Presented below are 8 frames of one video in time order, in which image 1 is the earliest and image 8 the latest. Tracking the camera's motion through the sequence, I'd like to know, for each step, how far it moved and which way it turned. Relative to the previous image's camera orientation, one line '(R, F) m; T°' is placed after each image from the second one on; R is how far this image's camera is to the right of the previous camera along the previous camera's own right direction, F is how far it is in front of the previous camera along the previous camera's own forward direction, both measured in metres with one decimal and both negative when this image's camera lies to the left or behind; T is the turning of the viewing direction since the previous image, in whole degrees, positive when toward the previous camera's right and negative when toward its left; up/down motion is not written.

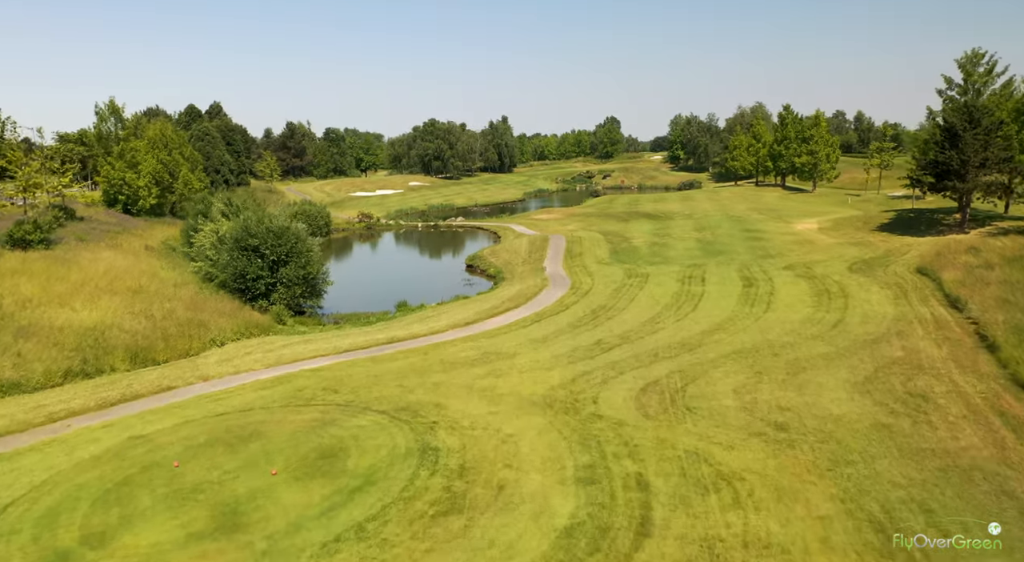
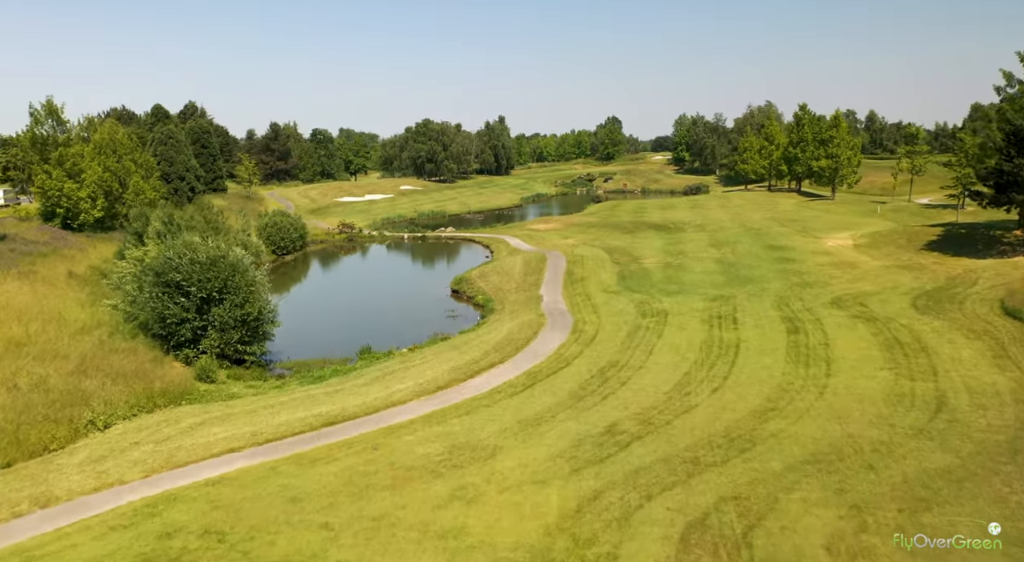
(+0.5, +7.7) m; 0°
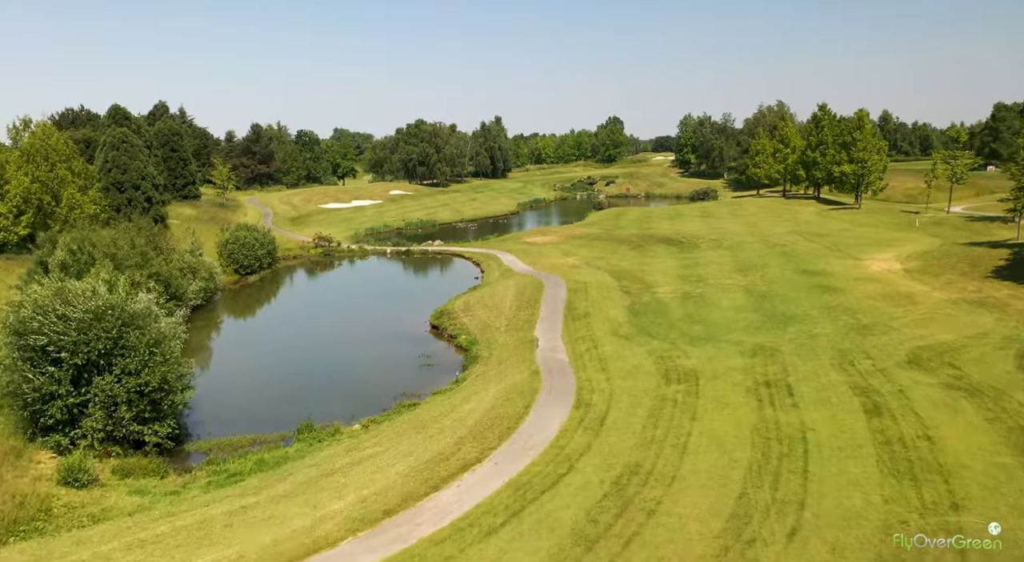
(+0.5, +8.1) m; 0°
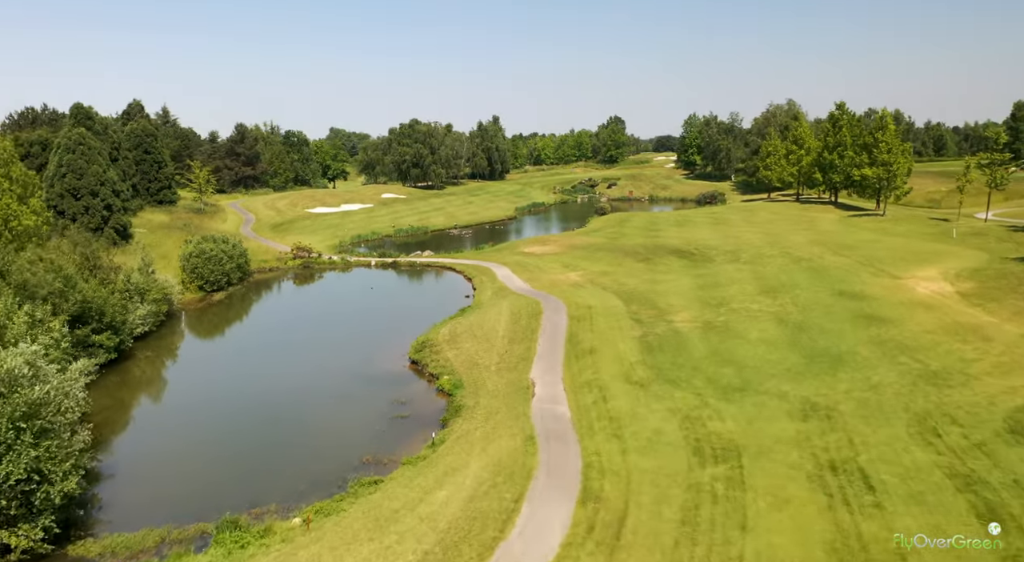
(+0.4, +6.2) m; 0°
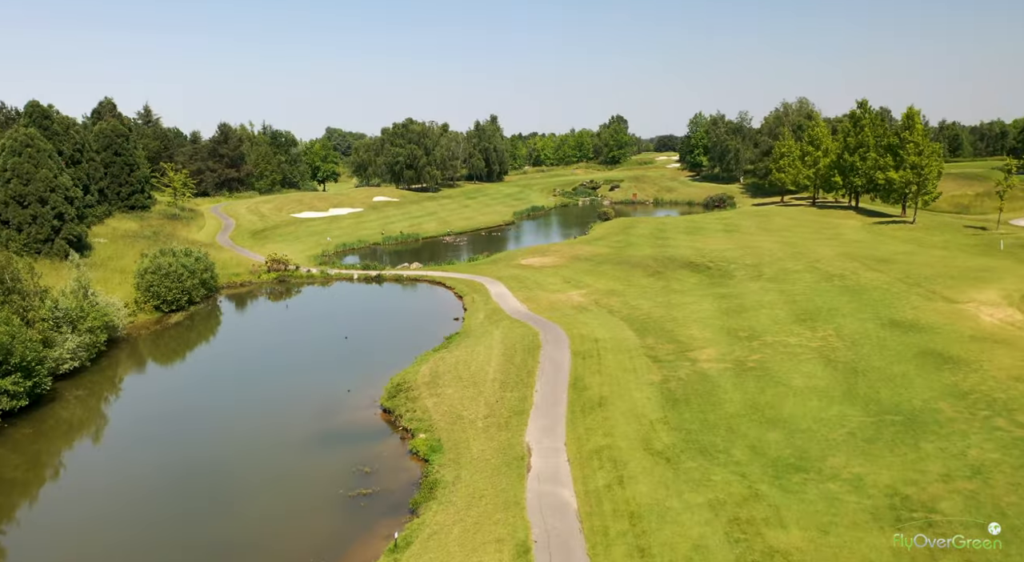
(+0.3, +6.3) m; 0°
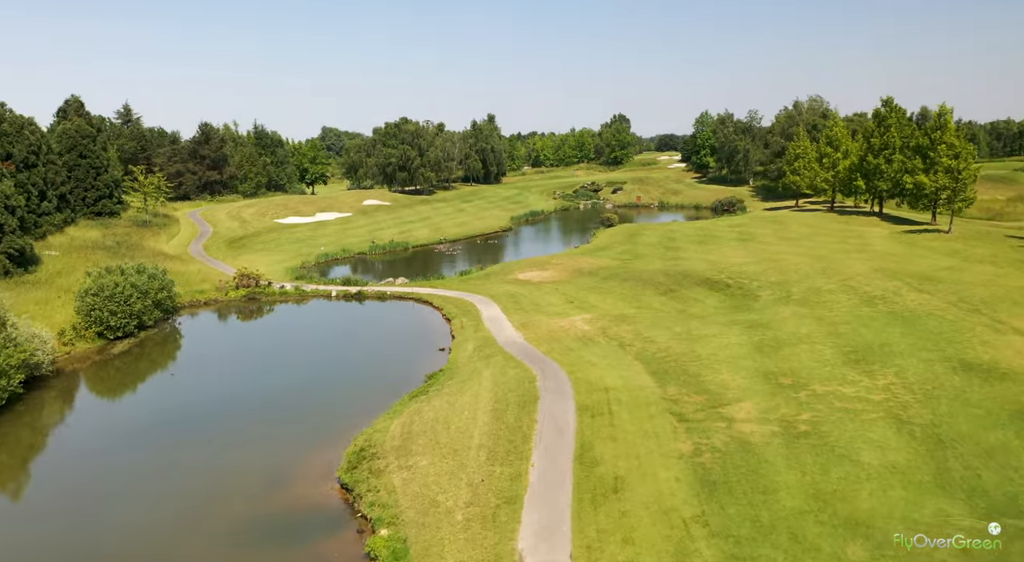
(+0.3, +6.4) m; 0°
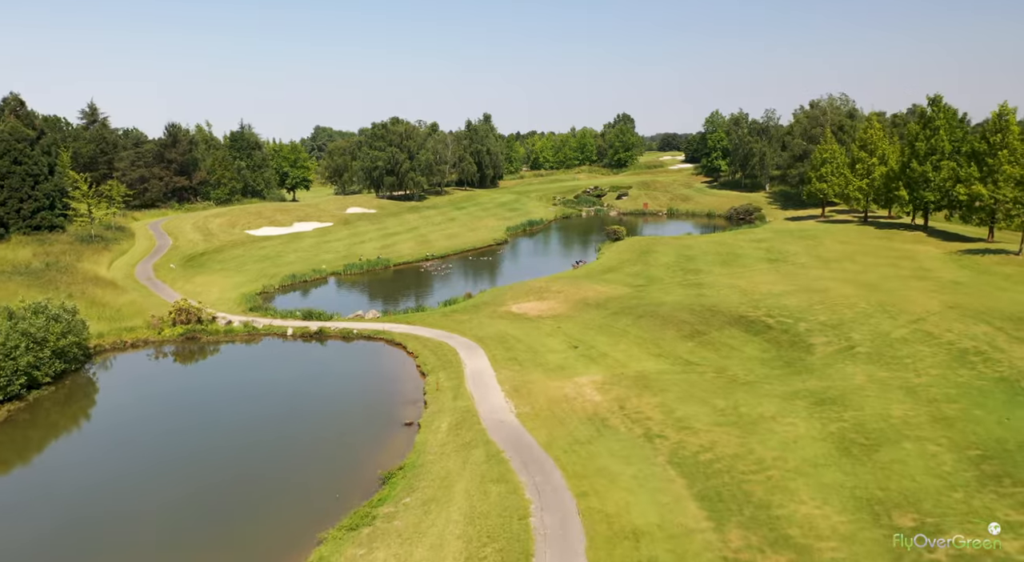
(+0.5, +9.8) m; 0°
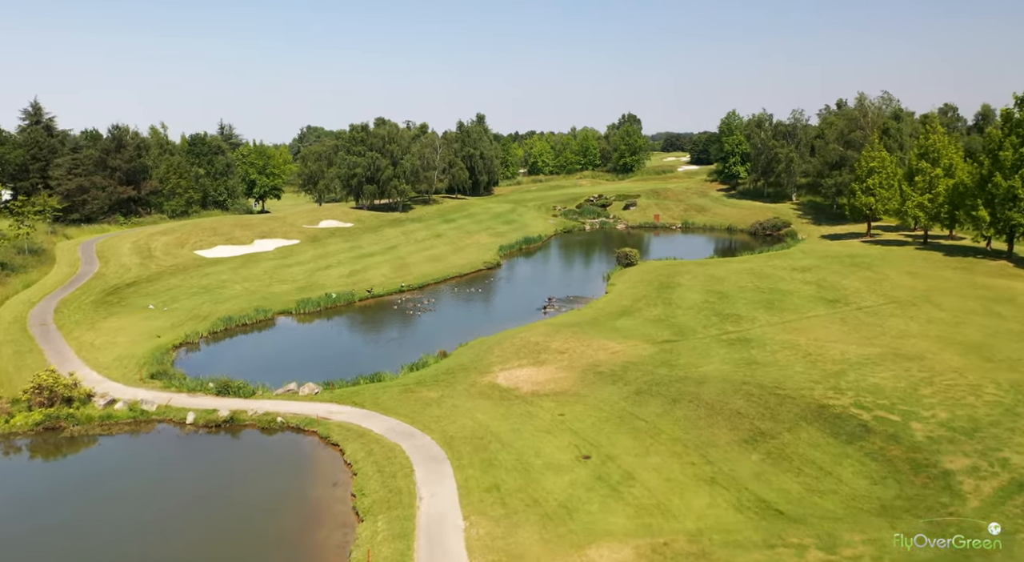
(+0.7, +13.3) m; 0°
